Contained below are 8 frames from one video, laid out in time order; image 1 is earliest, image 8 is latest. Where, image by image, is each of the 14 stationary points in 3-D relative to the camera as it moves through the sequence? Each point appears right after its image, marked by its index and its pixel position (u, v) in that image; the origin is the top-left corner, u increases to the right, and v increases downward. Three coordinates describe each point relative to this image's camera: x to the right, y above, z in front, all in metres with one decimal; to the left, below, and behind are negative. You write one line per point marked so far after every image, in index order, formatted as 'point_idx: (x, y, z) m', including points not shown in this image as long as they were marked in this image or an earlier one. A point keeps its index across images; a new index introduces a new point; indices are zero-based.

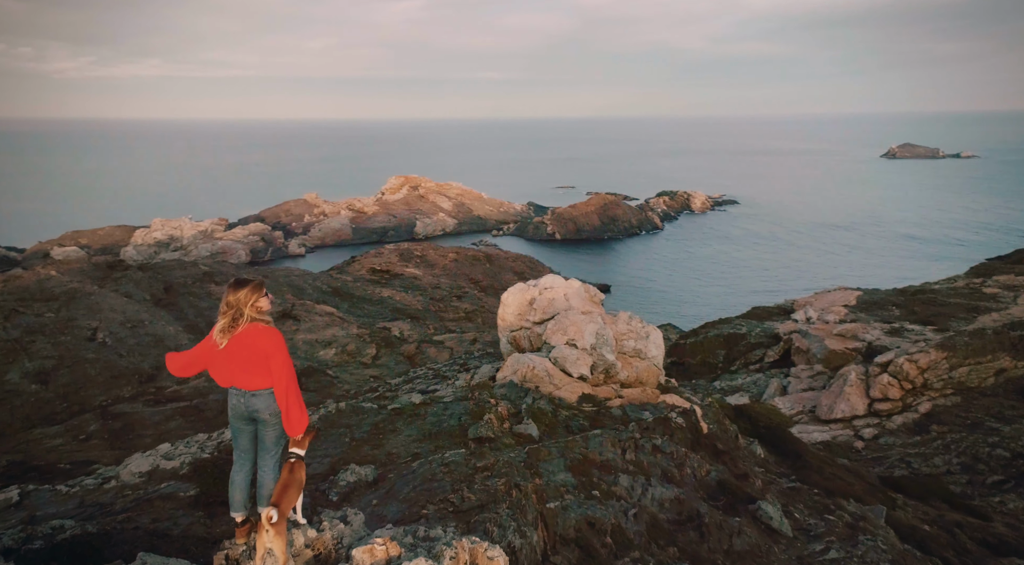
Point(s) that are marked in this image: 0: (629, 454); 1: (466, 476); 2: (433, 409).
0: (+1.8, -2.6, +10.1) m
1: (-0.5, -2.1, +7.2) m
2: (-1.2, -1.9, +10.3) m
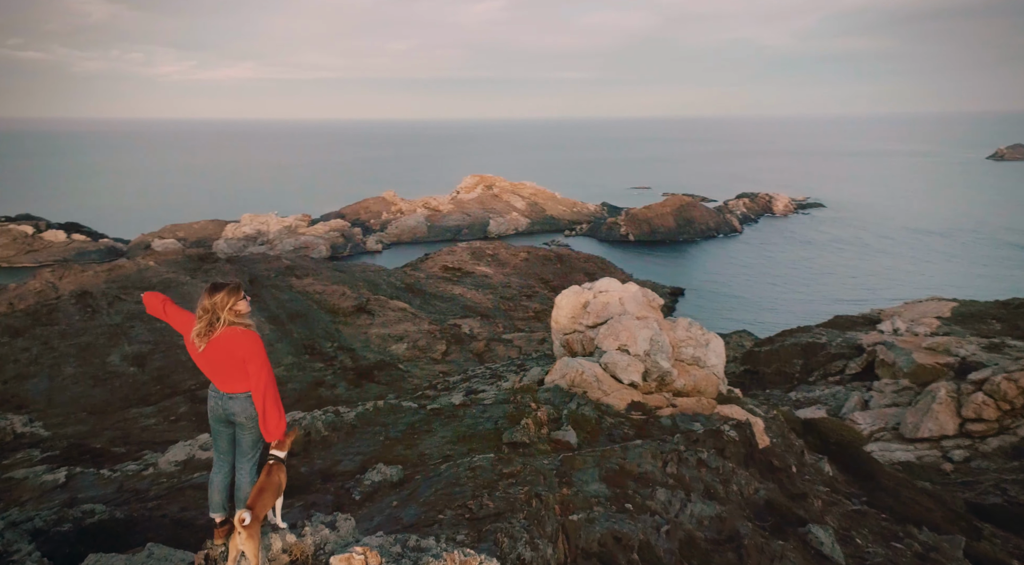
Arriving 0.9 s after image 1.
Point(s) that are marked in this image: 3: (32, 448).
0: (+2.3, -2.7, +9.7) m
1: (-0.3, -2.1, +7.1) m
2: (-0.6, -2.0, +10.3) m
3: (-5.8, -2.0, +8.1) m
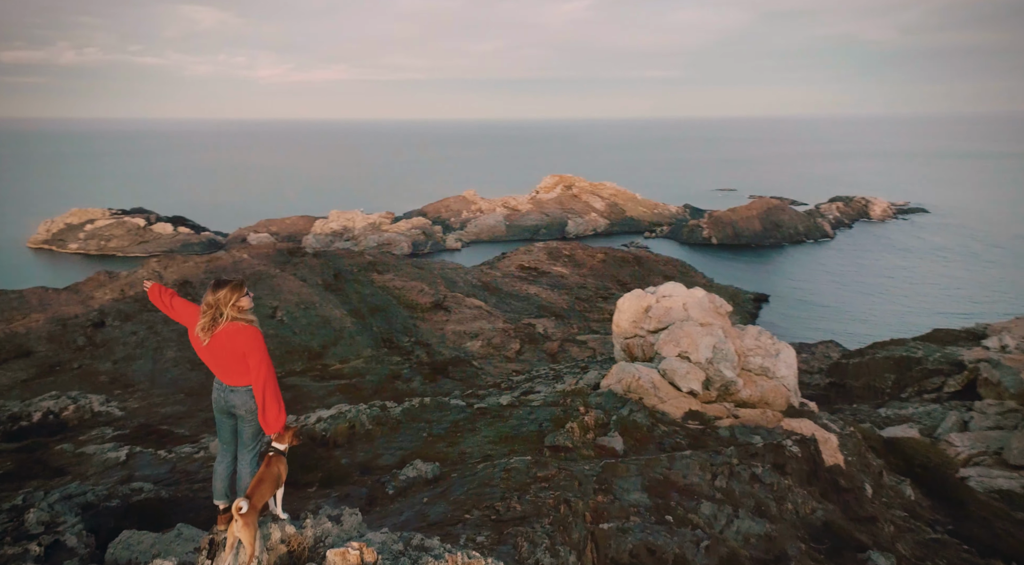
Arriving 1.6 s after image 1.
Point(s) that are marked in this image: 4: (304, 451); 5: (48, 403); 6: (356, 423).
0: (+2.9, -2.8, +9.4) m
1: (+0.1, -2.1, +7.1) m
2: (+0.1, -2.0, +10.3) m
3: (-5.3, -1.9, +8.8) m
4: (-2.4, -1.9, +7.6) m
5: (-6.2, -1.6, +8.9) m
6: (-2.0, -1.8, +8.6) m
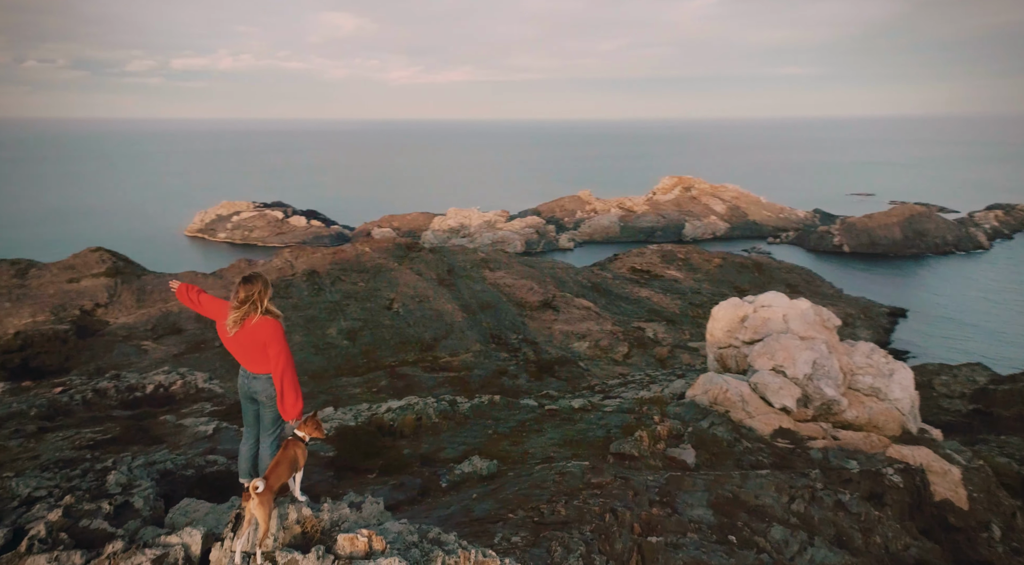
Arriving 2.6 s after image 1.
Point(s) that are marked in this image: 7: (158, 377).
0: (+3.8, -3.0, +8.9) m
1: (+0.6, -2.2, +7.1) m
2: (+1.2, -2.1, +10.2) m
3: (-4.4, -1.7, +9.6) m
4: (-1.7, -1.9, +8.0) m
5: (-5.2, -1.4, +9.9) m
6: (-1.2, -1.8, +8.9) m
7: (-5.3, -1.4, +10.0) m
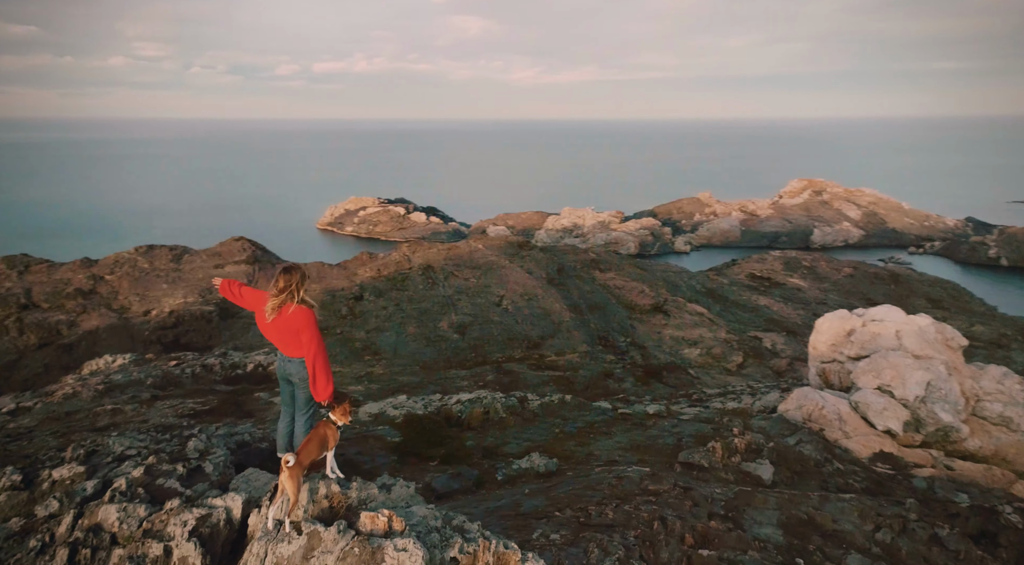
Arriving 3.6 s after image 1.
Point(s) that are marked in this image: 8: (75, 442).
0: (+4.6, -3.1, +8.3) m
1: (+1.2, -2.2, +7.0) m
2: (+2.3, -2.1, +10.0) m
3: (-3.3, -1.5, +10.4) m
4: (-1.0, -1.8, +8.3) m
5: (-4.1, -1.2, +10.7) m
6: (-0.3, -1.7, +9.1) m
7: (-4.1, -1.2, +10.9) m
8: (-4.2, -1.5, +6.5) m
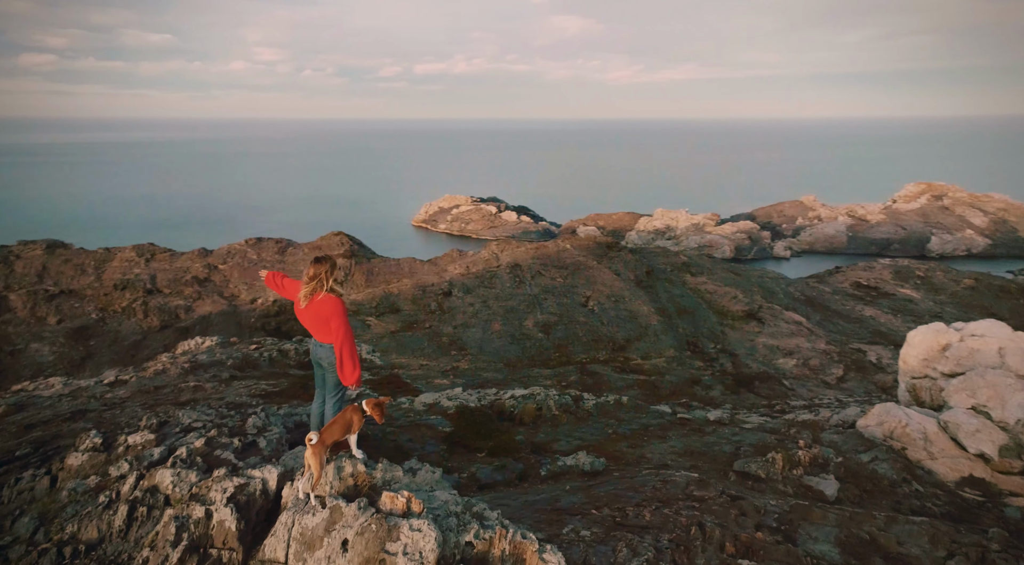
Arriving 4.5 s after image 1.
0: (+5.1, -3.2, +7.7) m
1: (+1.6, -2.2, +6.9) m
2: (+3.1, -2.2, +9.8) m
3: (-2.4, -1.4, +10.9) m
4: (-0.3, -1.8, +8.5) m
5: (-3.1, -1.1, +11.3) m
6: (+0.5, -1.7, +9.2) m
7: (-3.1, -1.1, +11.5) m
8: (-3.8, -1.4, +7.1) m
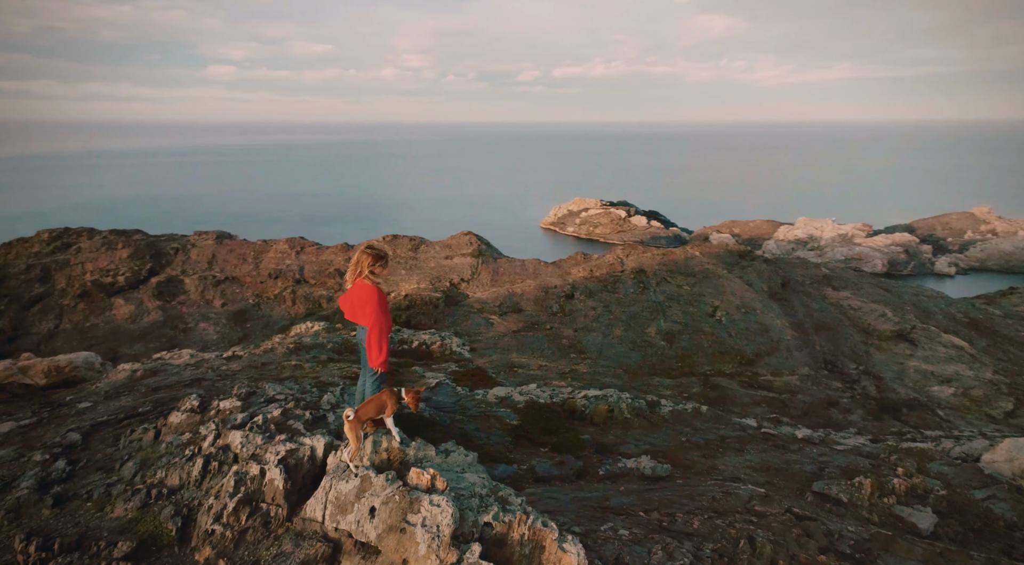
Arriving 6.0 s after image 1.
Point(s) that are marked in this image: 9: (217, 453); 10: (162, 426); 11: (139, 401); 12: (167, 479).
0: (+5.7, -3.5, +6.9) m
1: (+2.2, -2.3, +6.7) m
2: (+4.2, -2.3, +9.2) m
3: (-1.0, -1.3, +11.4) m
4: (+0.6, -1.8, +8.7) m
5: (-1.5, -1.0, +12.0) m
6: (+1.5, -1.7, +9.2) m
7: (-1.5, -1.0, +12.1) m
8: (-3.1, -1.2, +8.0) m
9: (-2.4, -1.4, +5.4) m
10: (-3.3, -1.4, +6.3) m
11: (-4.4, -1.4, +7.9) m
12: (-2.8, -1.6, +5.4) m
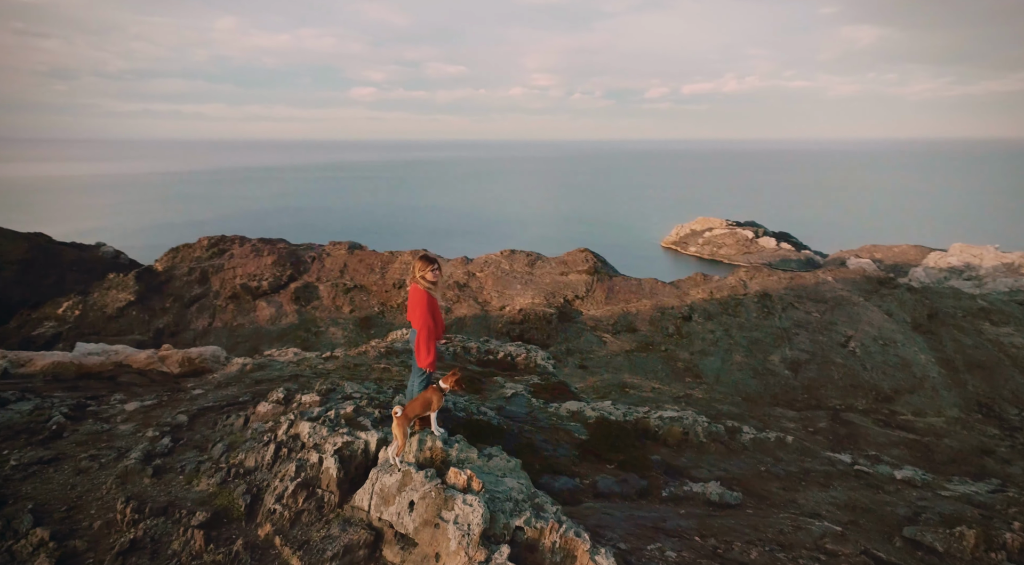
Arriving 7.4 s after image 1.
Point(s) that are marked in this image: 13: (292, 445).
0: (+6.1, -3.8, +5.9) m
1: (+2.7, -2.5, +6.4) m
2: (+5.1, -2.7, +8.5) m
3: (+0.5, -1.6, +11.5) m
4: (+1.5, -2.0, +8.6) m
5: (0.0, -1.2, +12.2) m
6: (+2.5, -2.0, +8.9) m
7: (+0.1, -1.2, +12.4) m
8: (-2.2, -1.3, +8.6) m
9: (-2.0, -1.4, +5.9) m
10: (-2.7, -1.4, +7.0) m
11: (-3.5, -1.4, +8.8) m
12: (-2.4, -1.6, +5.9) m
13: (-1.9, -1.4, +5.9) m
